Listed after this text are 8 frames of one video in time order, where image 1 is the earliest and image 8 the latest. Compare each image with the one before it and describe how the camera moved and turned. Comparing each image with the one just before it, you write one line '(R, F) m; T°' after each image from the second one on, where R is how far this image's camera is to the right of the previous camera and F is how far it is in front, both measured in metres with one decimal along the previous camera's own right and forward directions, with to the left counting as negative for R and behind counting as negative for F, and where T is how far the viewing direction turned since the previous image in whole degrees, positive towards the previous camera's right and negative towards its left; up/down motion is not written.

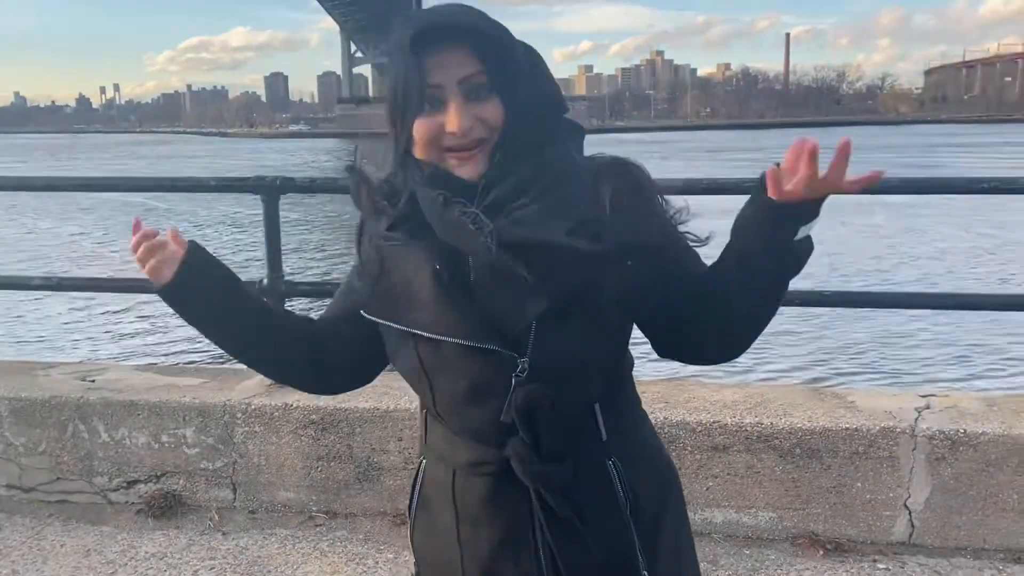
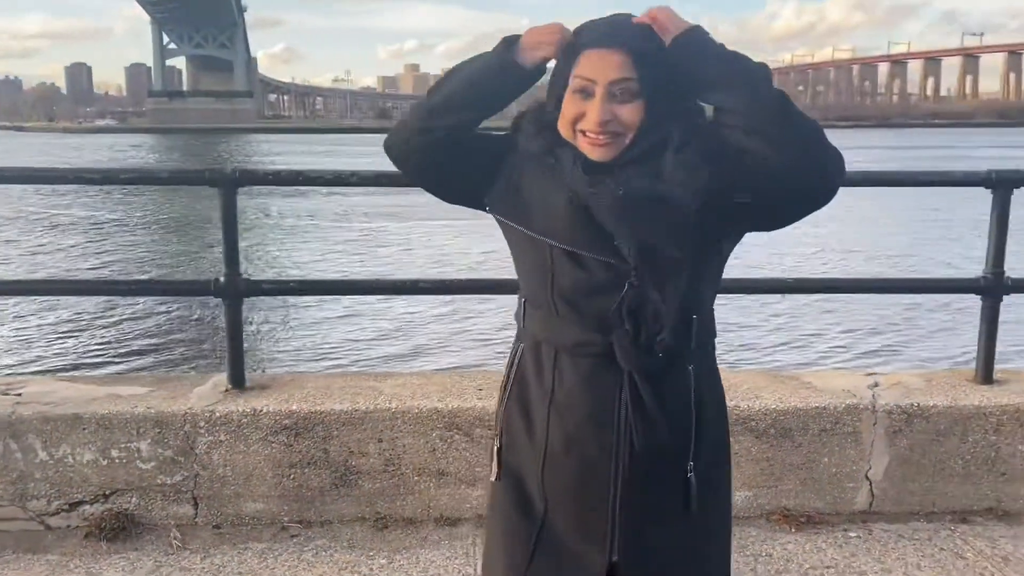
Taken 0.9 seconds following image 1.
(-0.5, +0.1) m; +11°
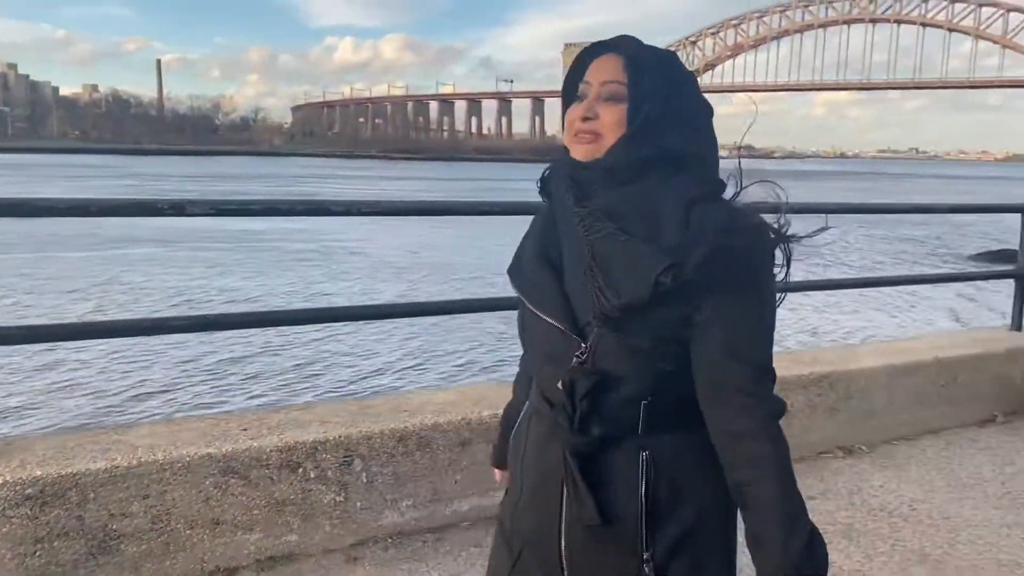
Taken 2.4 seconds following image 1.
(-0.6, 0.0) m; +27°
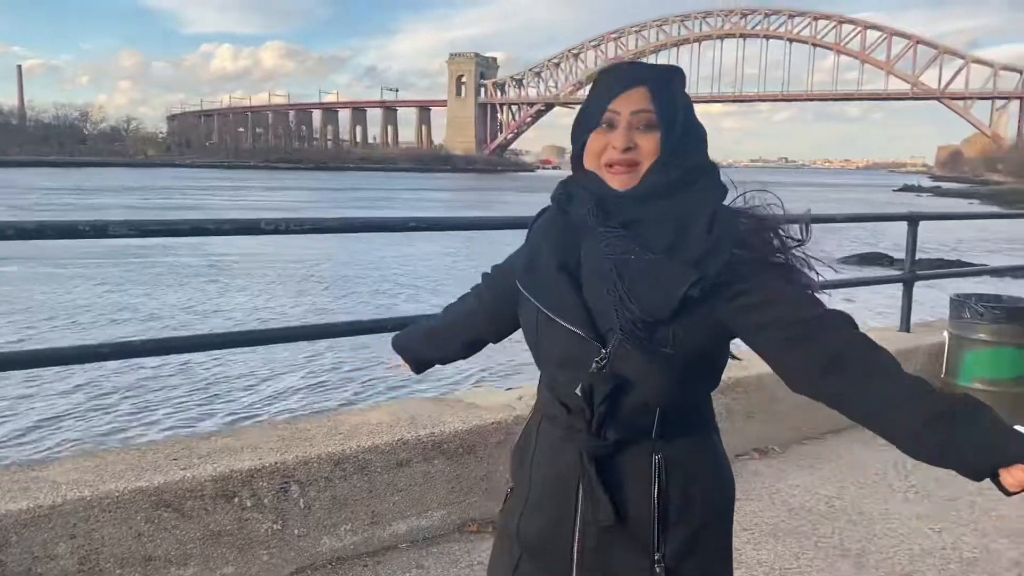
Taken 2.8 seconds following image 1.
(-0.2, 0.0) m; +7°
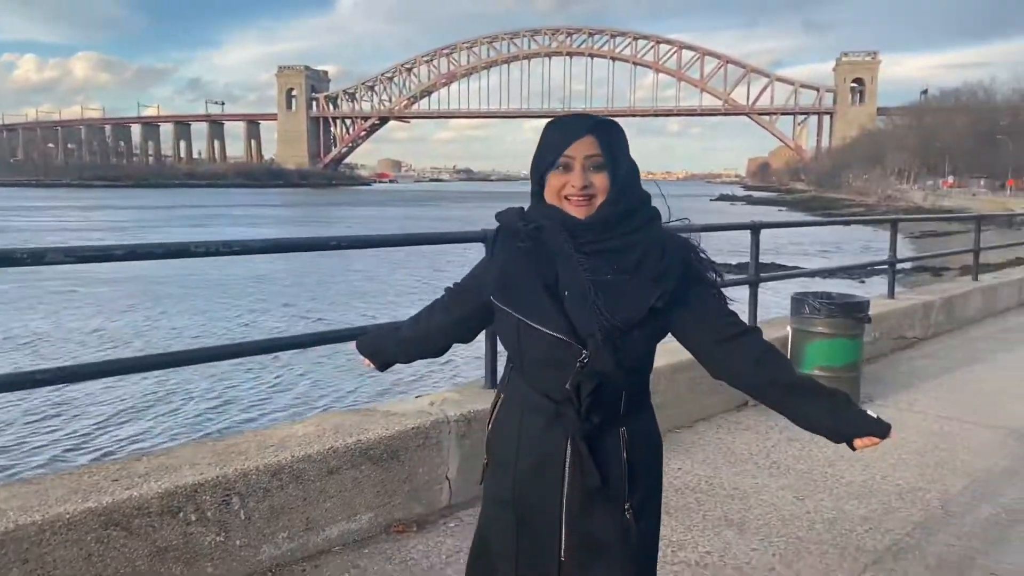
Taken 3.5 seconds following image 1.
(-0.3, -0.2) m; +10°
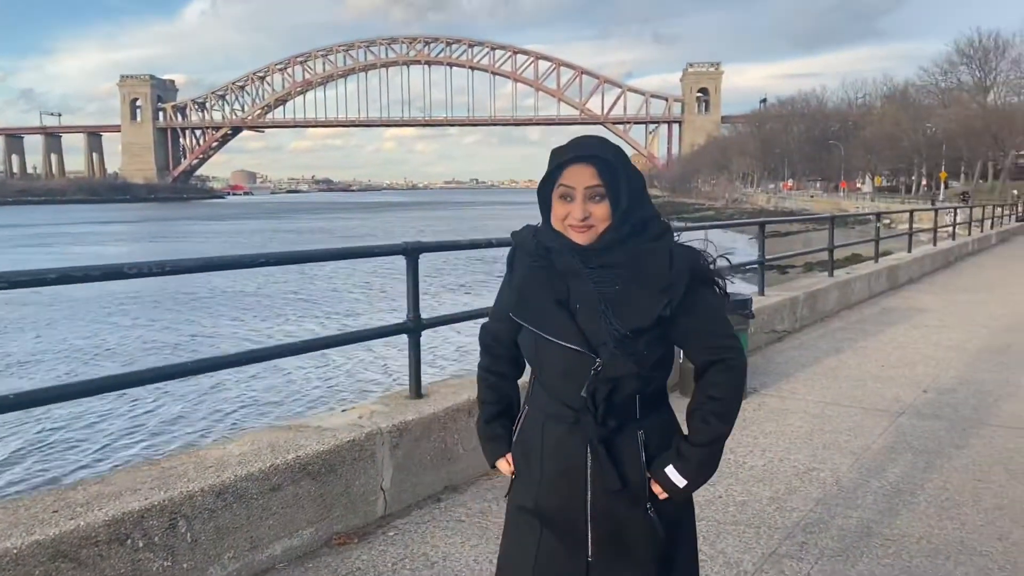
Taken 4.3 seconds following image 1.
(-0.3, -0.1) m; +9°
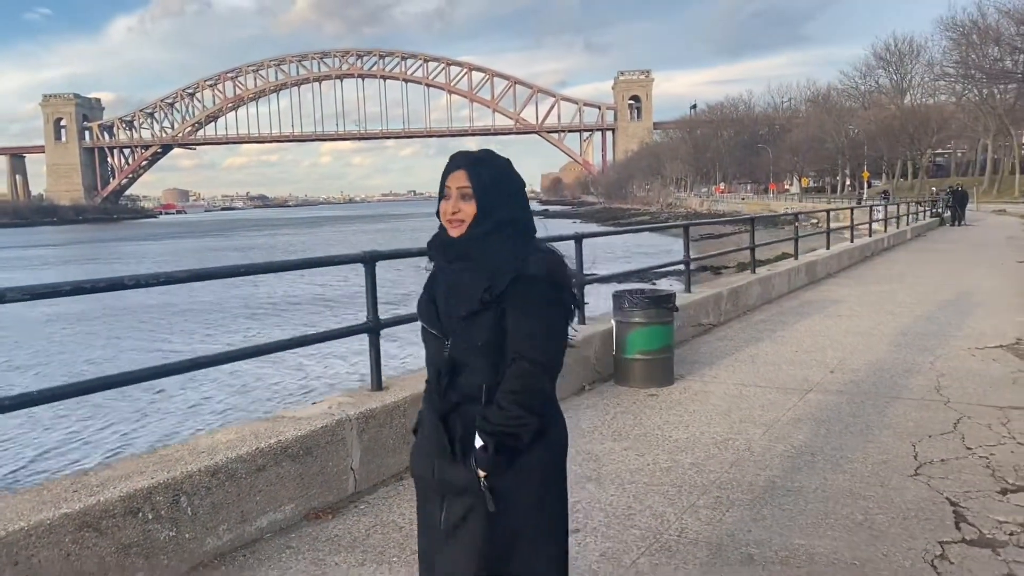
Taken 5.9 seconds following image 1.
(0.0, -0.5) m; +4°
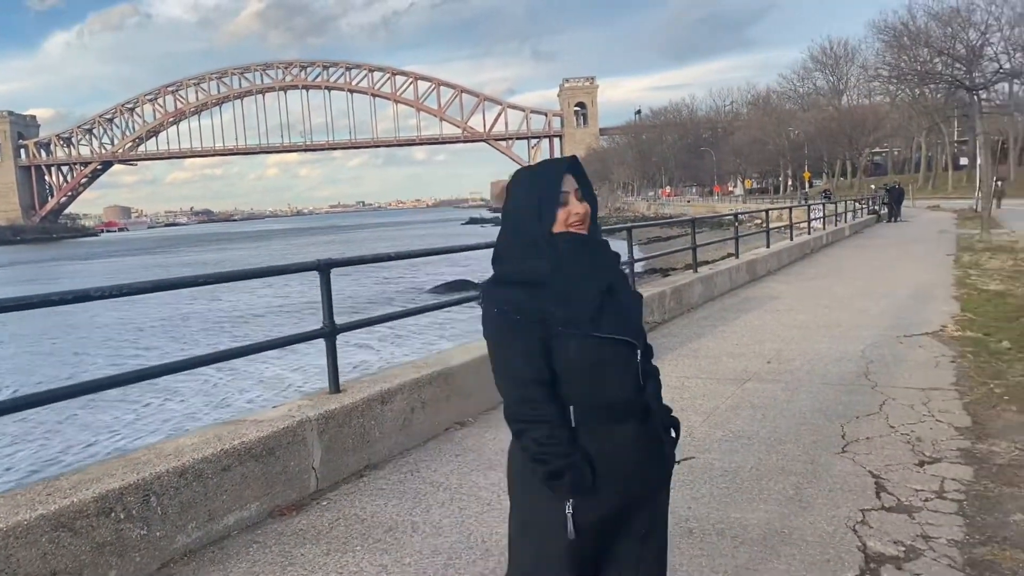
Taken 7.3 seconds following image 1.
(0.0, -0.2) m; +3°
